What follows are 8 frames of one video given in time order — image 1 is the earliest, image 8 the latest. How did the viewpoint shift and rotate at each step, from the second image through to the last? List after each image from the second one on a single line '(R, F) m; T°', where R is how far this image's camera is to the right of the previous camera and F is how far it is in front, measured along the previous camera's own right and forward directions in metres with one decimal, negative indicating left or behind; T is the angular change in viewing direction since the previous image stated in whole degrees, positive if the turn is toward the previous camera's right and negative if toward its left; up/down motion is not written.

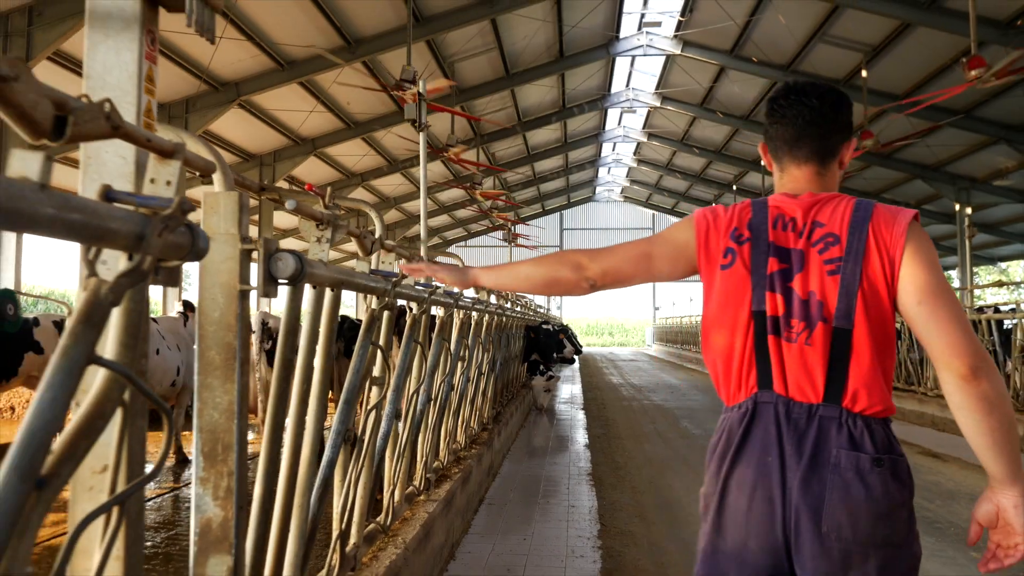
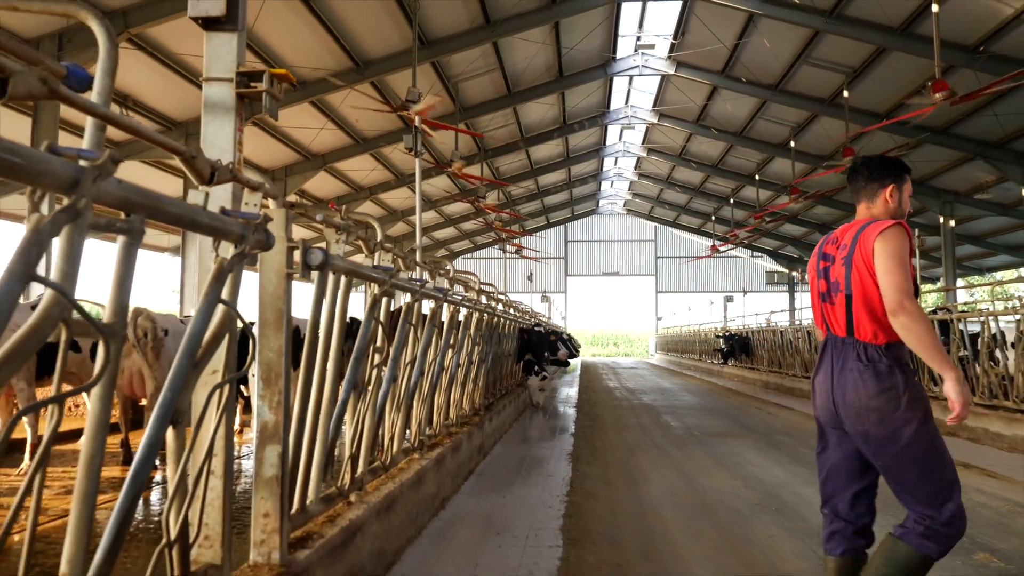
(+0.1, -0.8) m; -1°
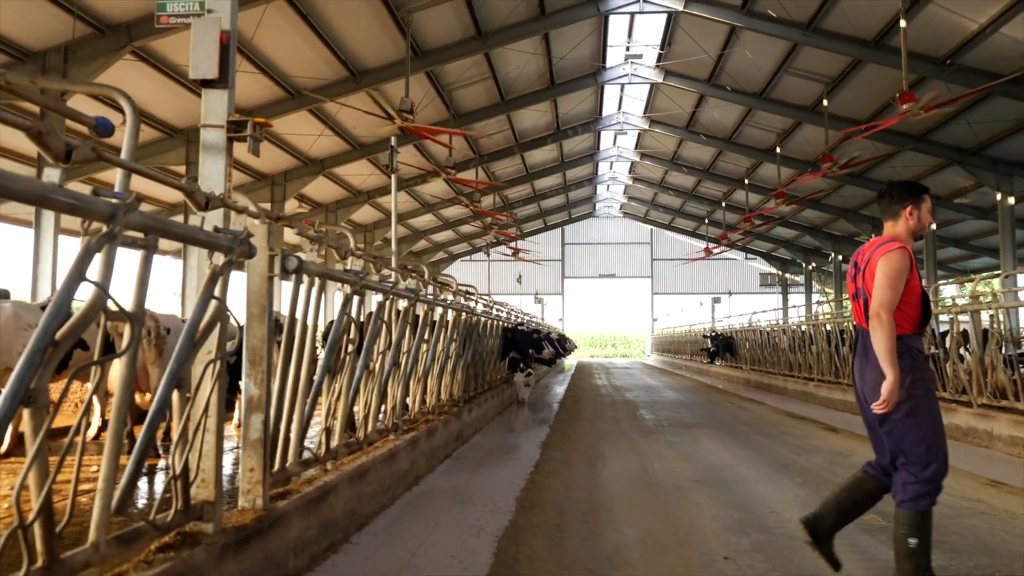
(+0.2, -0.5) m; 0°
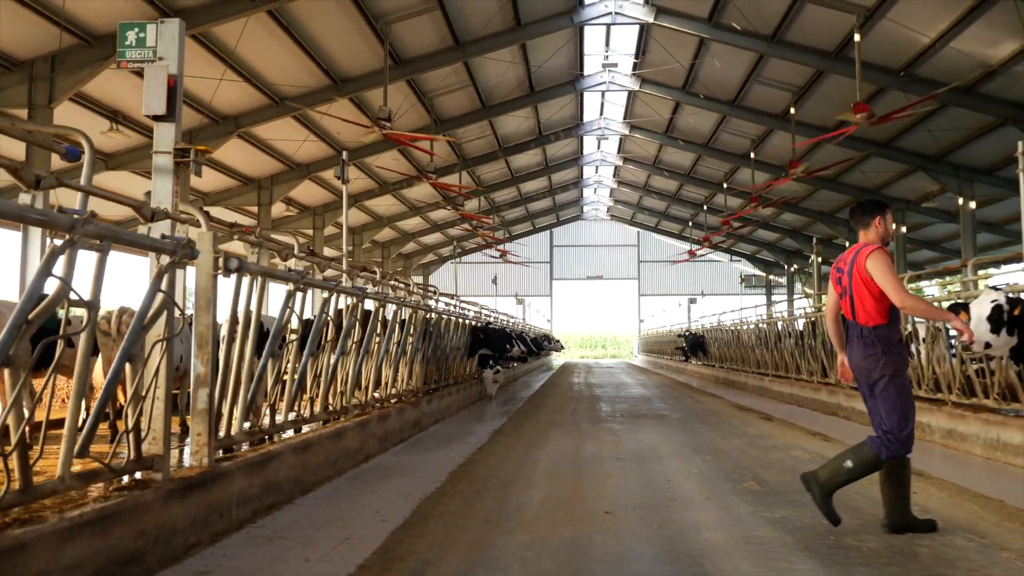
(+0.4, -0.6) m; 0°
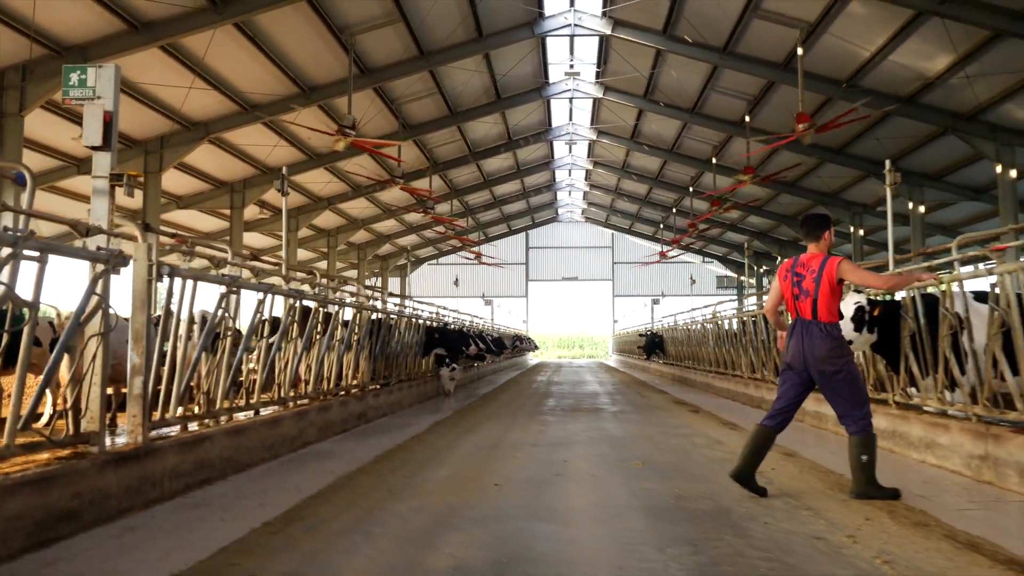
(+0.4, -0.6) m; +1°
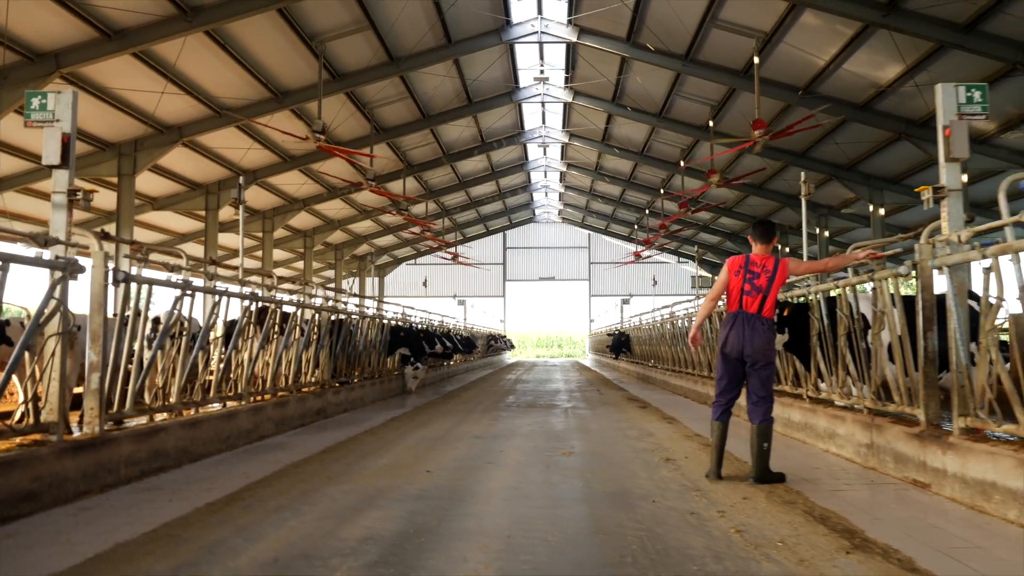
(+0.3, -0.4) m; +1°
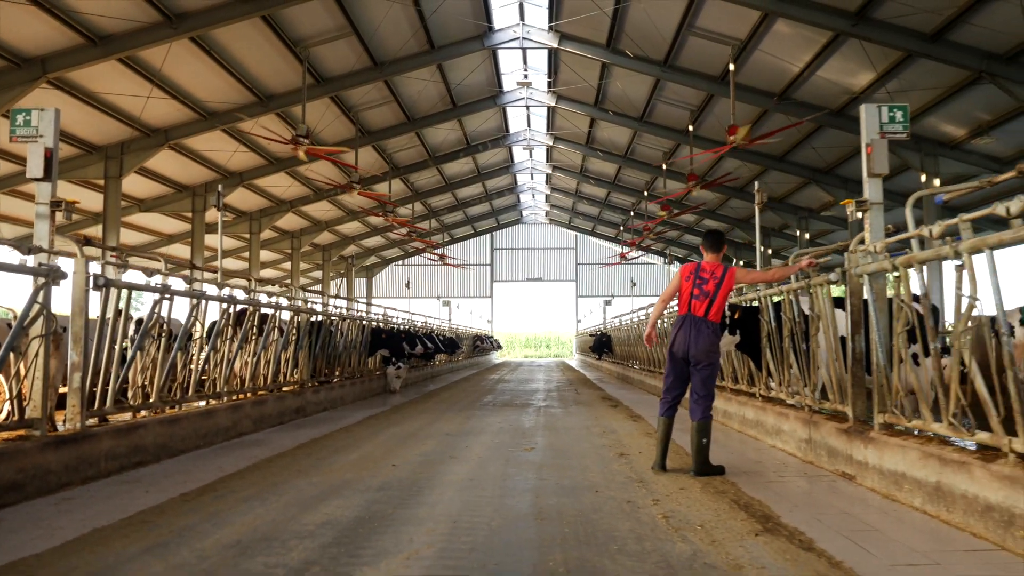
(+0.2, -0.3) m; +1°
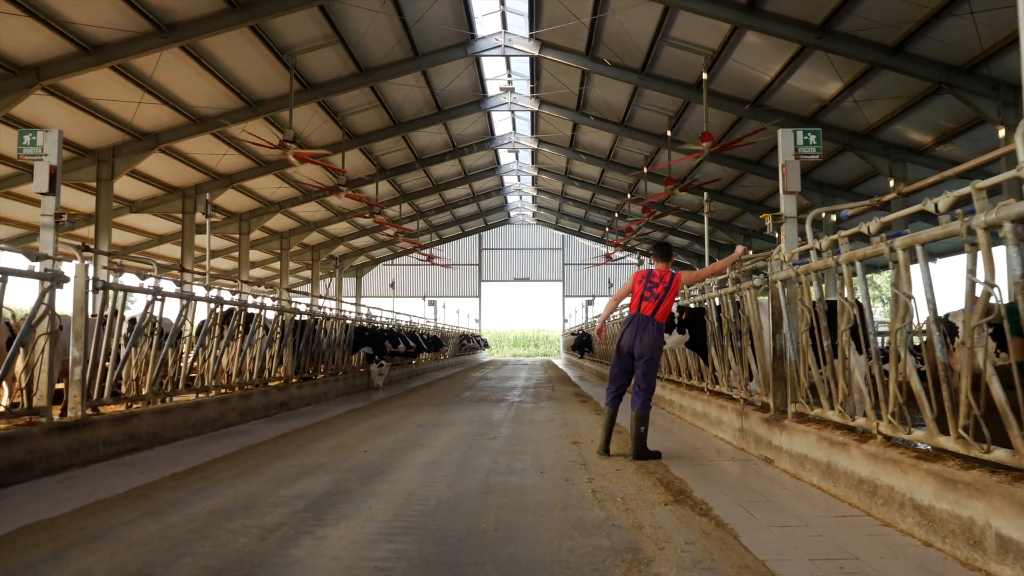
(+0.2, -0.5) m; +1°
